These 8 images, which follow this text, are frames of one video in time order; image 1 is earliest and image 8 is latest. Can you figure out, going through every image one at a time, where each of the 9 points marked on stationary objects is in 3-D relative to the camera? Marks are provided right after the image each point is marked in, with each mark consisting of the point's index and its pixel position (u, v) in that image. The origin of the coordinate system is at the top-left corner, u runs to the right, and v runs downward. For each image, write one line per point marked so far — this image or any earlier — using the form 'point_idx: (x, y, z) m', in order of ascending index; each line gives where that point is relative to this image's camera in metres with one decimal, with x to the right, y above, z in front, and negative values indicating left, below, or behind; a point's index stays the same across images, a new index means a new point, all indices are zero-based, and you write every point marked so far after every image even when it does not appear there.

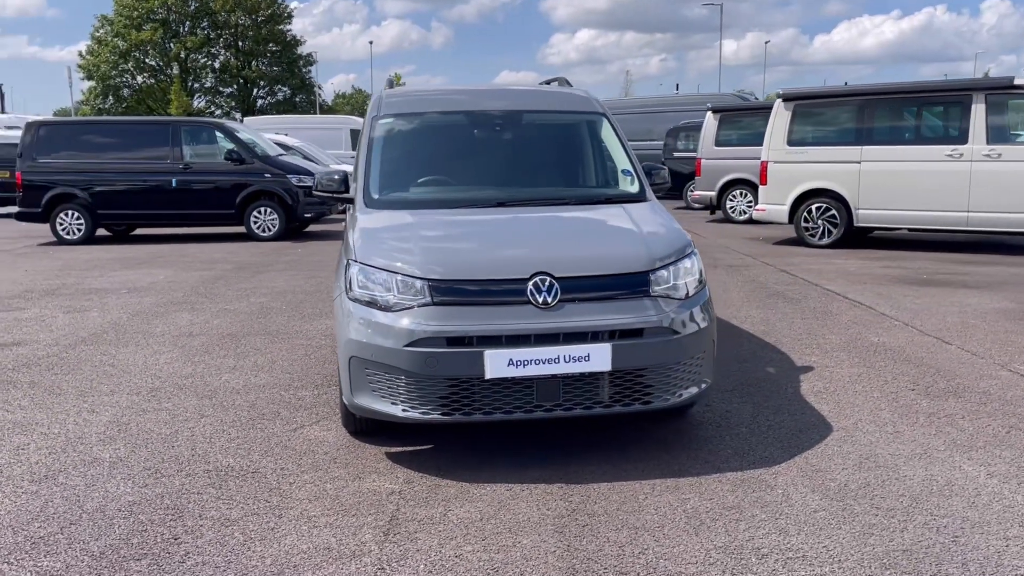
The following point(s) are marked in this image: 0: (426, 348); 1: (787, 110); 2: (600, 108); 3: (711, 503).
0: (-0.4, -0.3, +4.0) m
1: (+4.0, +2.6, +12.9) m
2: (+0.6, +1.3, +6.2) m
3: (+0.8, -0.9, +3.8) m
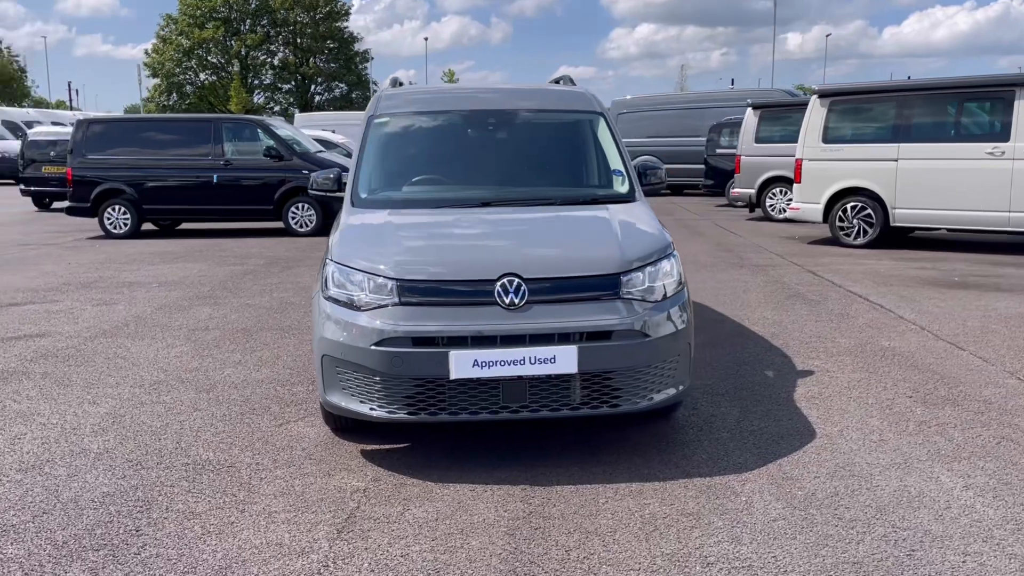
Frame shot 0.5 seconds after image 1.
0: (-0.6, -0.3, +4.0) m
1: (+4.4, +2.6, +12.6) m
2: (+0.6, +1.3, +6.1) m
3: (+0.7, -0.9, +3.7) m
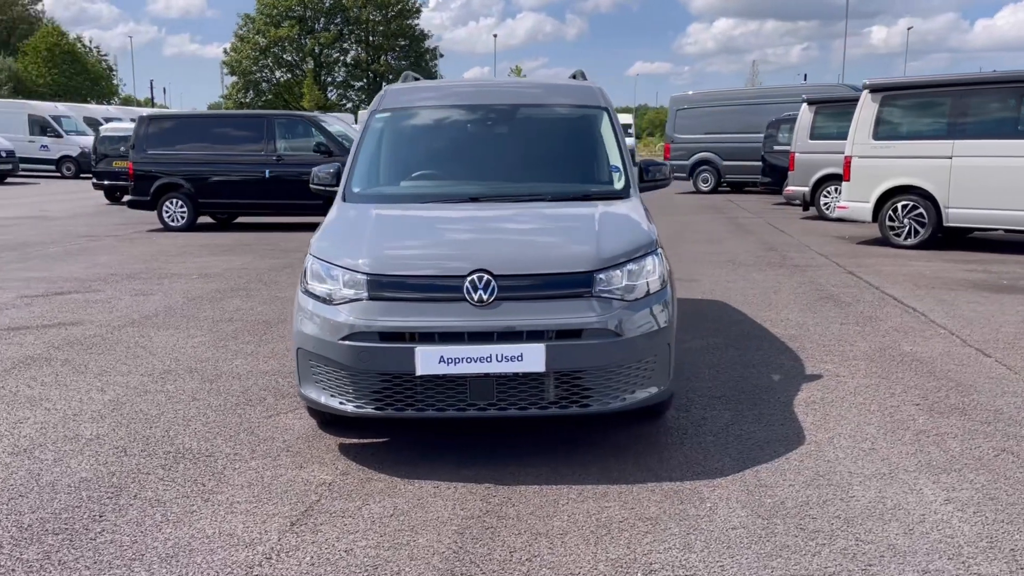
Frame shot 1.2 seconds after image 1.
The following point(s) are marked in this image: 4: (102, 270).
0: (-0.7, -0.2, +4.0) m
1: (+5.0, +2.6, +12.2) m
2: (+0.6, +1.3, +6.0) m
3: (+0.5, -0.9, +3.6) m
4: (-5.5, +0.2, +11.7) m
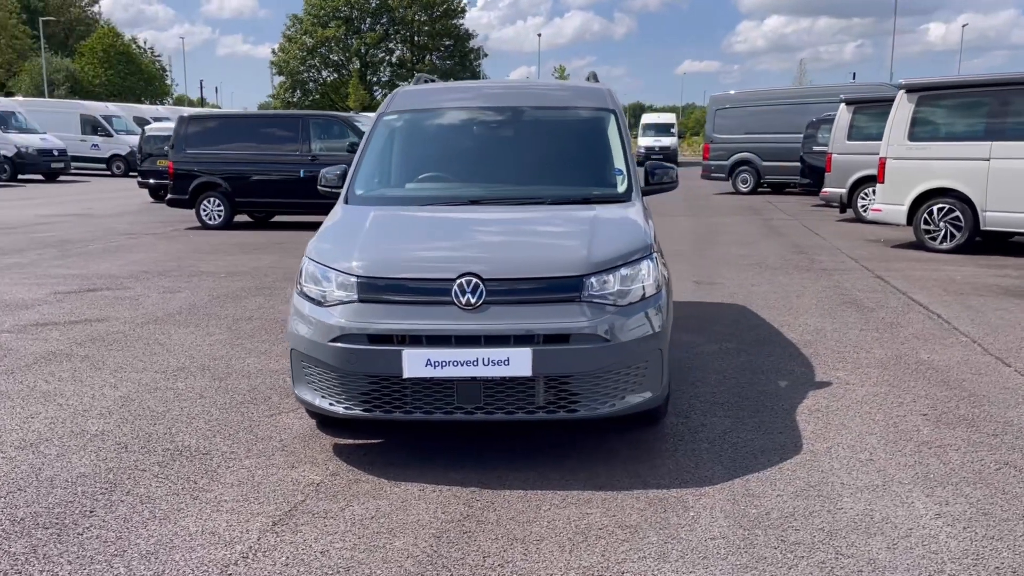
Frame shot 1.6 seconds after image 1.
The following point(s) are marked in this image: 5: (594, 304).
0: (-0.8, -0.3, +4.1) m
1: (+5.4, +2.5, +11.9) m
2: (+0.7, +1.2, +6.0) m
3: (+0.4, -1.0, +3.6) m
4: (-5.1, +0.3, +12.0) m
5: (+0.4, -0.1, +4.1) m
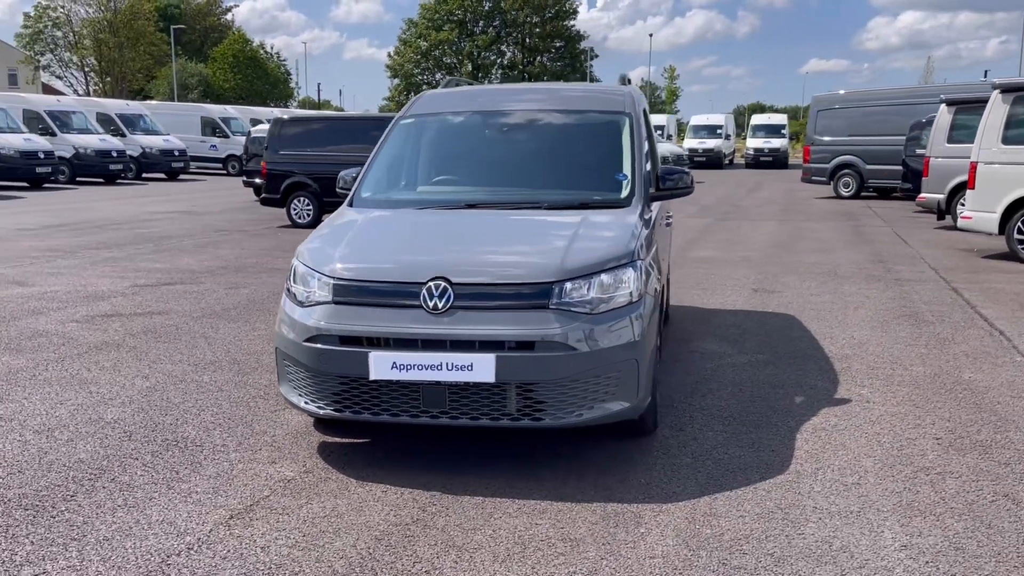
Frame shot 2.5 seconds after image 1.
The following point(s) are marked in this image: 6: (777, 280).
0: (-0.9, -0.3, +4.2) m
1: (+6.2, +2.3, +11.1) m
2: (+0.8, +1.2, +5.9) m
3: (+0.2, -1.0, +3.6) m
4: (-4.2, +0.3, +12.5) m
5: (+0.2, -0.1, +4.1) m
6: (+3.0, +0.1, +10.1) m
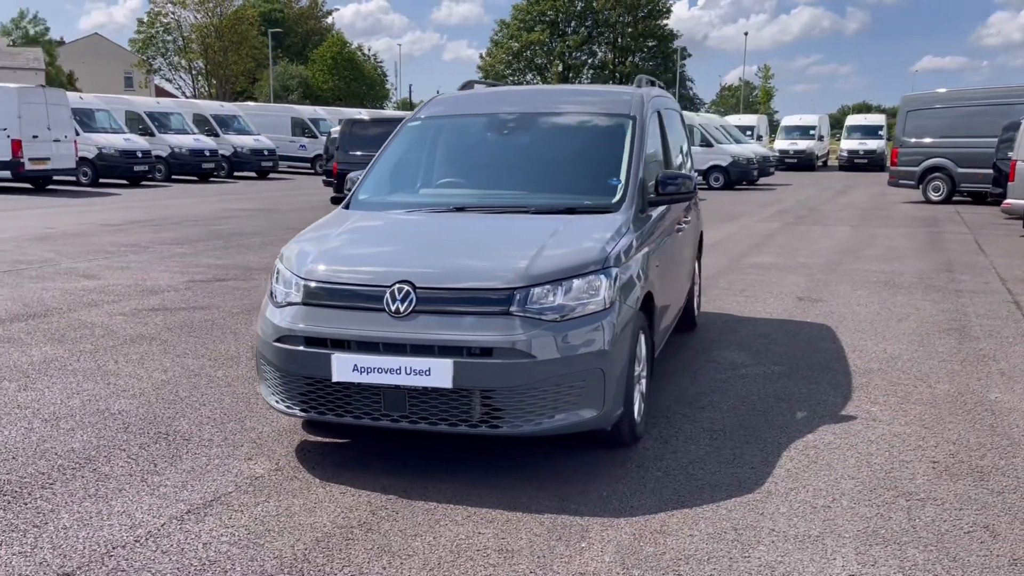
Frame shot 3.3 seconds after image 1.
0: (-1.1, -0.3, +4.2) m
1: (+6.8, +2.2, +10.4) m
2: (+0.8, +1.2, +5.7) m
3: (-0.1, -1.0, +3.5) m
4: (-3.5, +0.4, +12.9) m
5: (+0.1, -0.1, +4.0) m
6: (+3.5, 0.0, +9.7) m
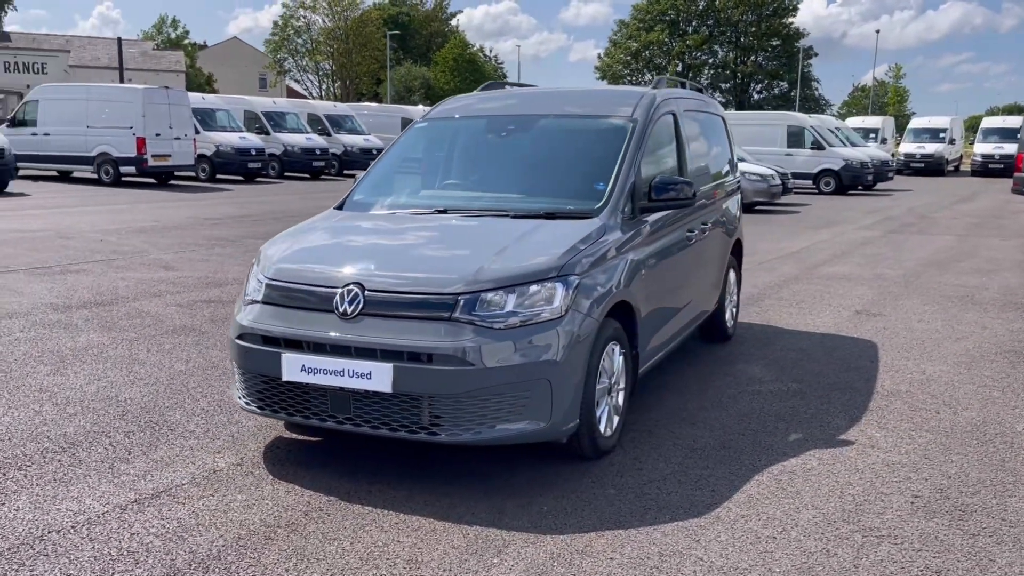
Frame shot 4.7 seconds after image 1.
0: (-1.3, -0.3, +4.3) m
1: (+7.4, +1.9, +9.4) m
2: (+0.8, +1.1, +5.5) m
3: (-0.4, -1.0, +3.4) m
4: (-2.5, +0.5, +13.2) m
5: (-0.2, -0.2, +3.9) m
6: (+3.9, -0.1, +9.1) m
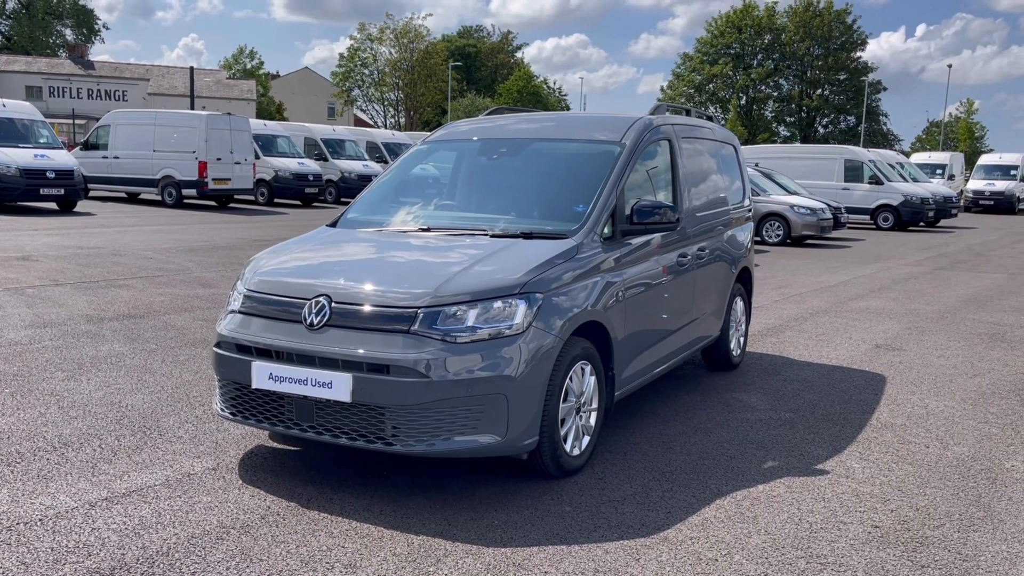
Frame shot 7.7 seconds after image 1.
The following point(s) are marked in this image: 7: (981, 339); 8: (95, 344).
0: (-1.4, -0.3, +4.4) m
1: (+7.6, +1.5, +9.0) m
2: (+0.8, +1.0, +5.6) m
3: (-0.7, -1.1, +3.5) m
4: (-2.0, +0.1, +13.4) m
5: (-0.4, -0.2, +4.0) m
6: (+4.1, -0.5, +8.9) m
7: (+4.7, -0.5, +8.9) m
8: (-3.7, -0.5, +7.9) m
